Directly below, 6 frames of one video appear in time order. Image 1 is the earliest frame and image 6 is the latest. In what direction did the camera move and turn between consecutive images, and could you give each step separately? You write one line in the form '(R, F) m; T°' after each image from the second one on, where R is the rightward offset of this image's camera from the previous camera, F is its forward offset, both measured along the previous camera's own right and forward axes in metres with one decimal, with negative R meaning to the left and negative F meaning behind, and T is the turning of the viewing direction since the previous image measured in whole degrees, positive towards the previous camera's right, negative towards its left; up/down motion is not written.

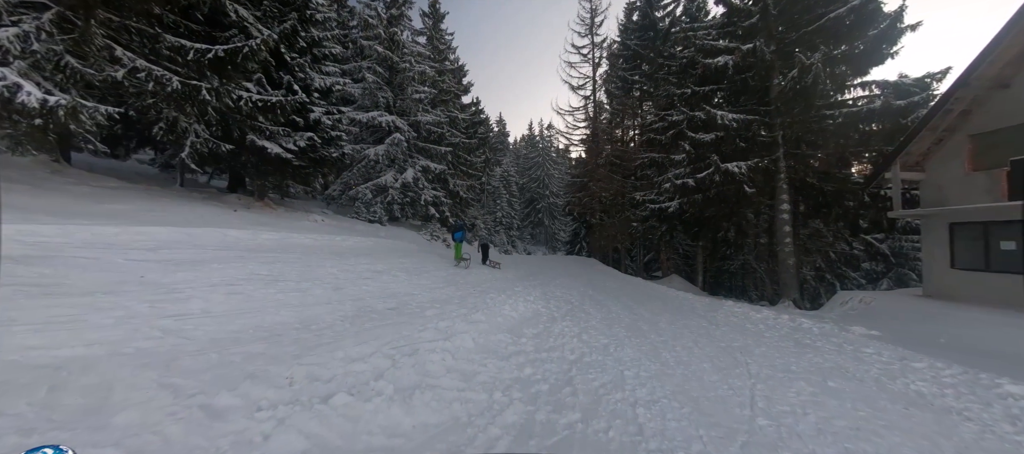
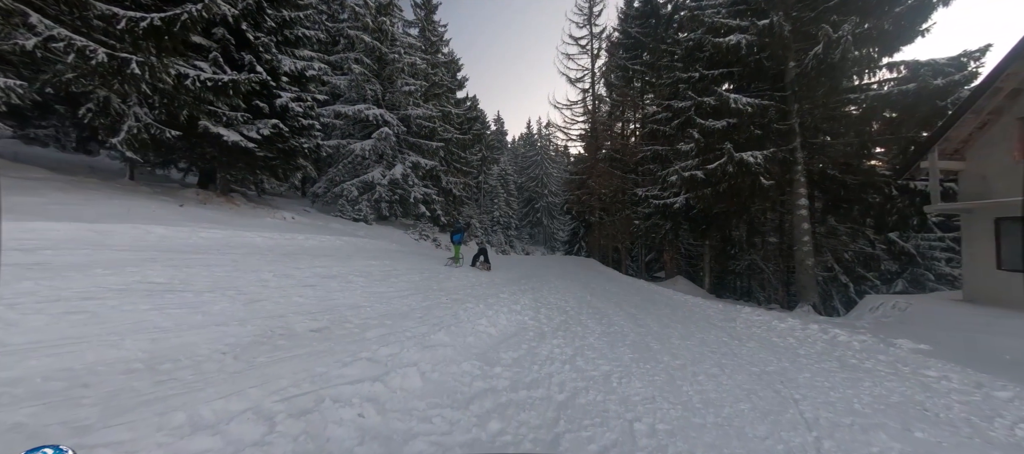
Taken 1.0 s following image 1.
(+0.4, +1.3) m; 0°
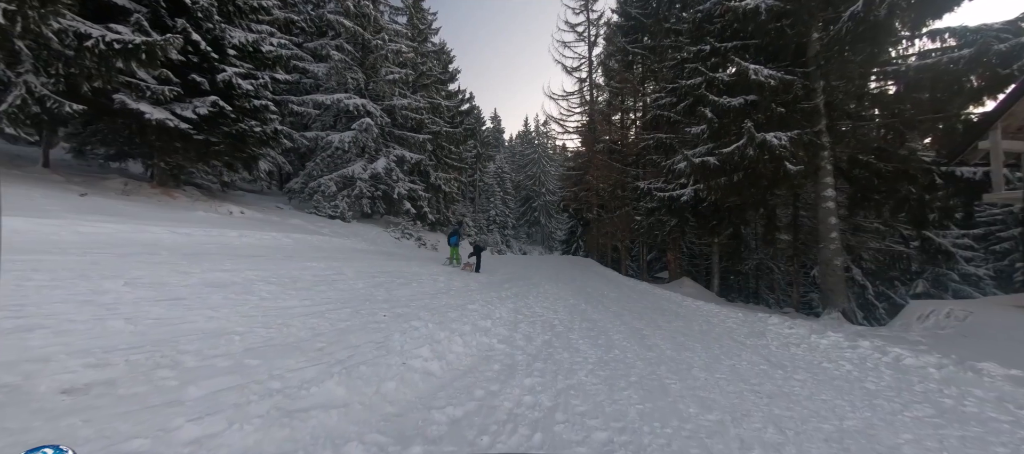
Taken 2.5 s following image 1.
(+0.5, +1.7) m; 0°
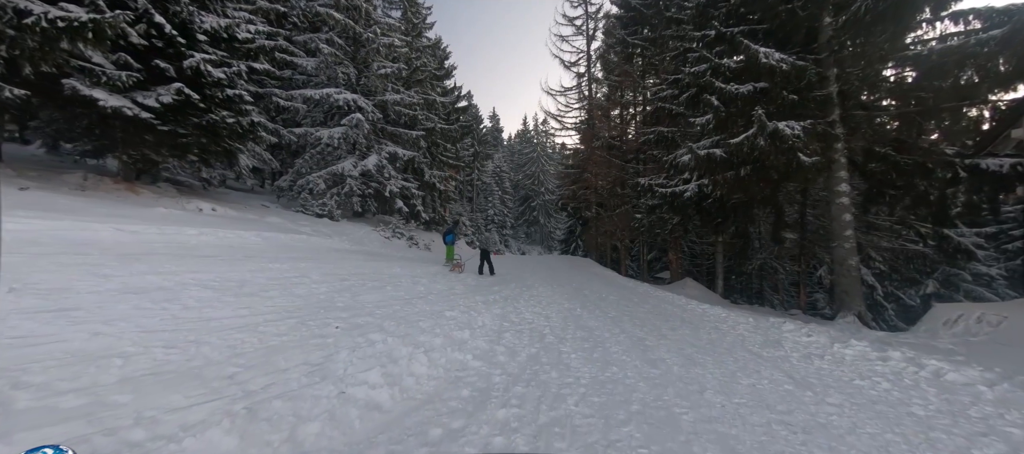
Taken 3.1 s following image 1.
(+0.3, +0.7) m; 0°
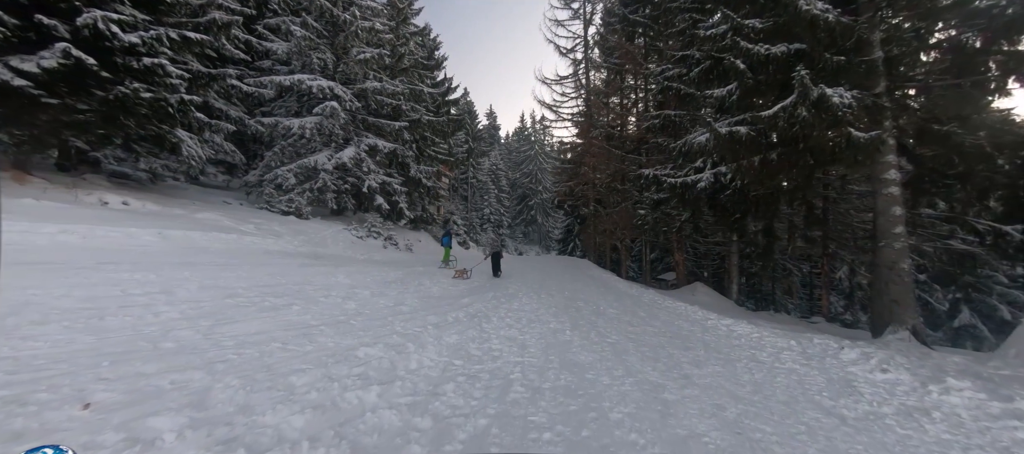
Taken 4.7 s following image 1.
(+0.6, +1.8) m; 0°
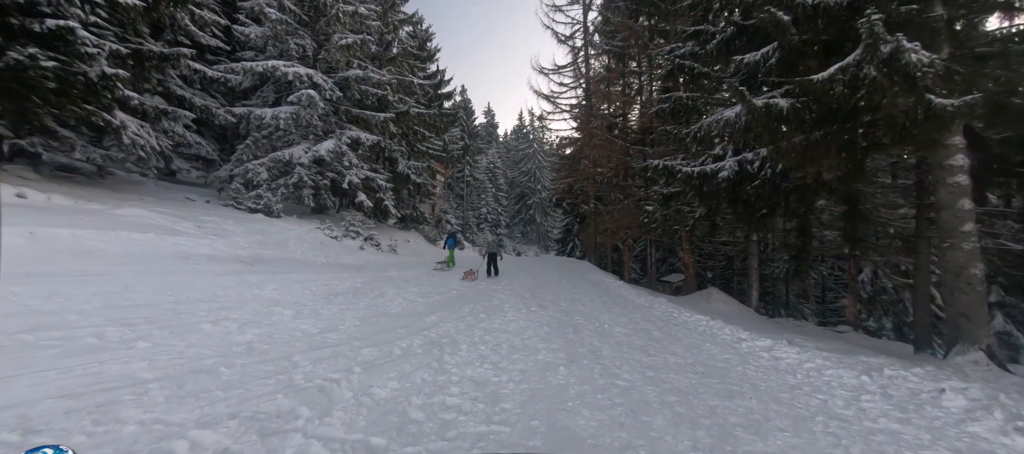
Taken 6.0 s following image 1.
(+0.3, +1.5) m; 0°
